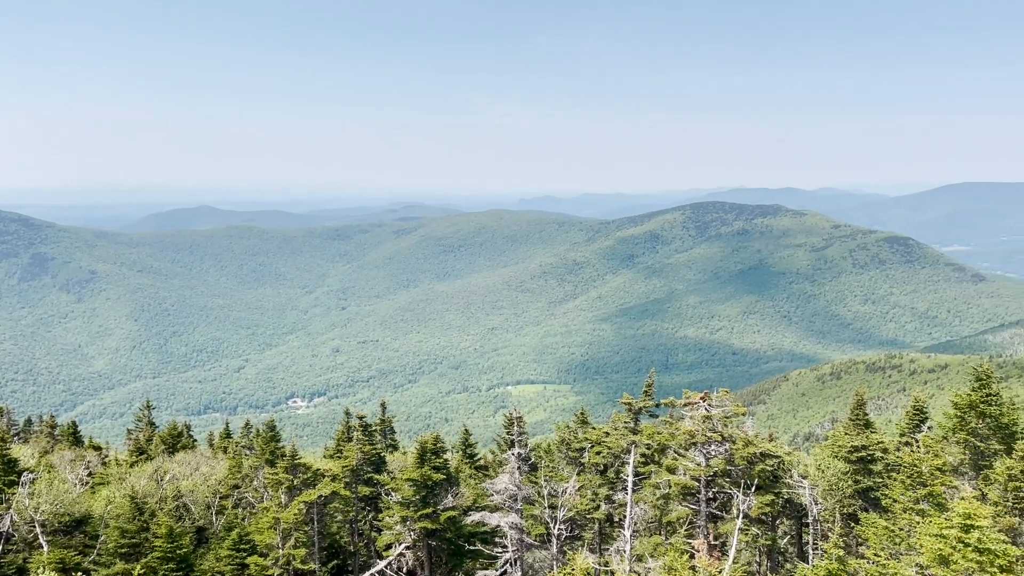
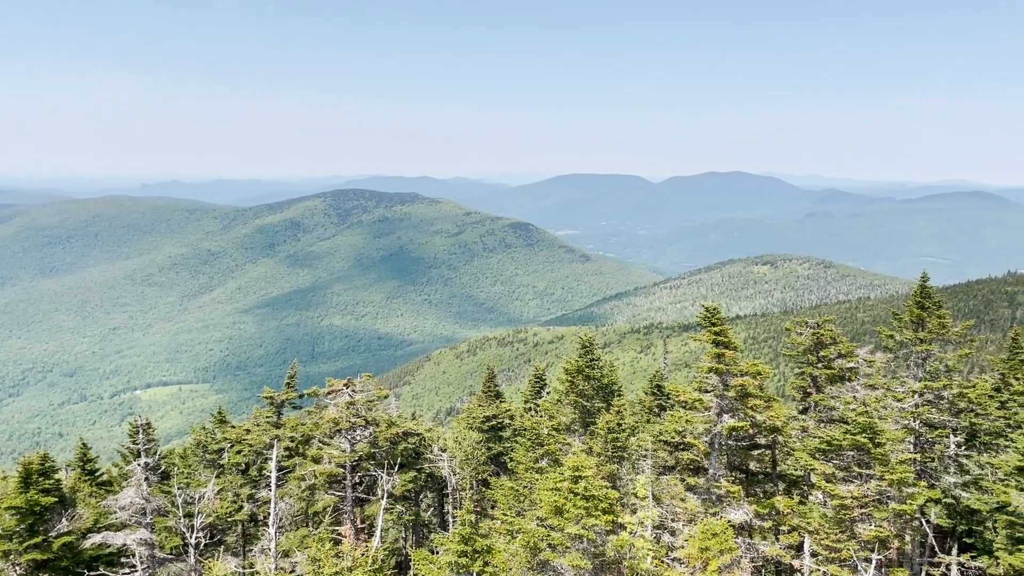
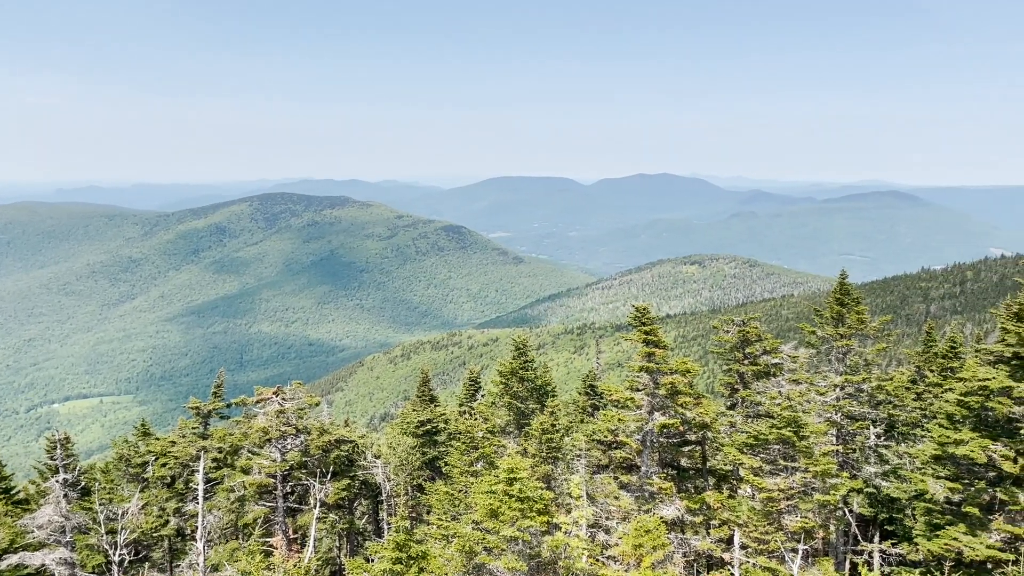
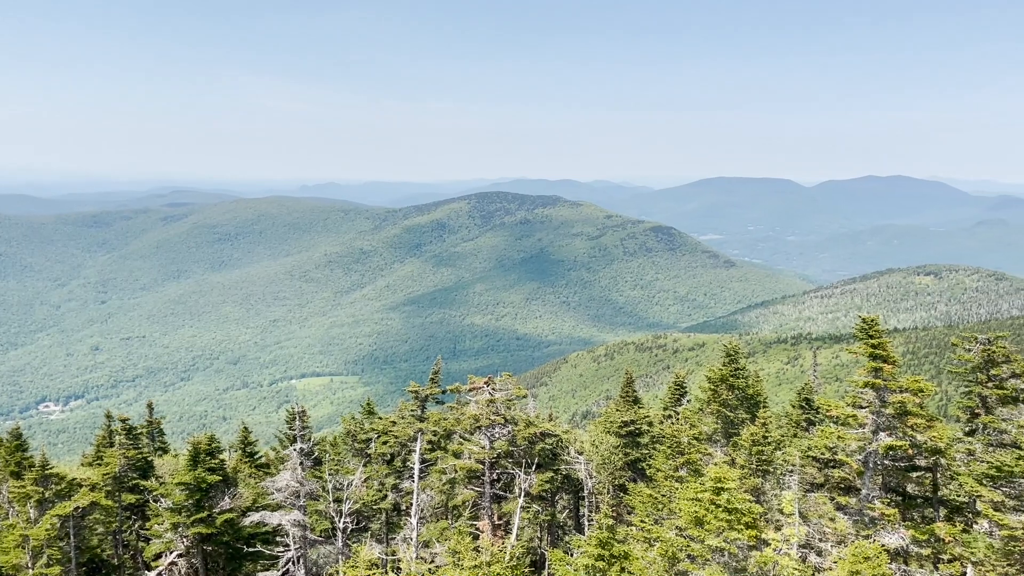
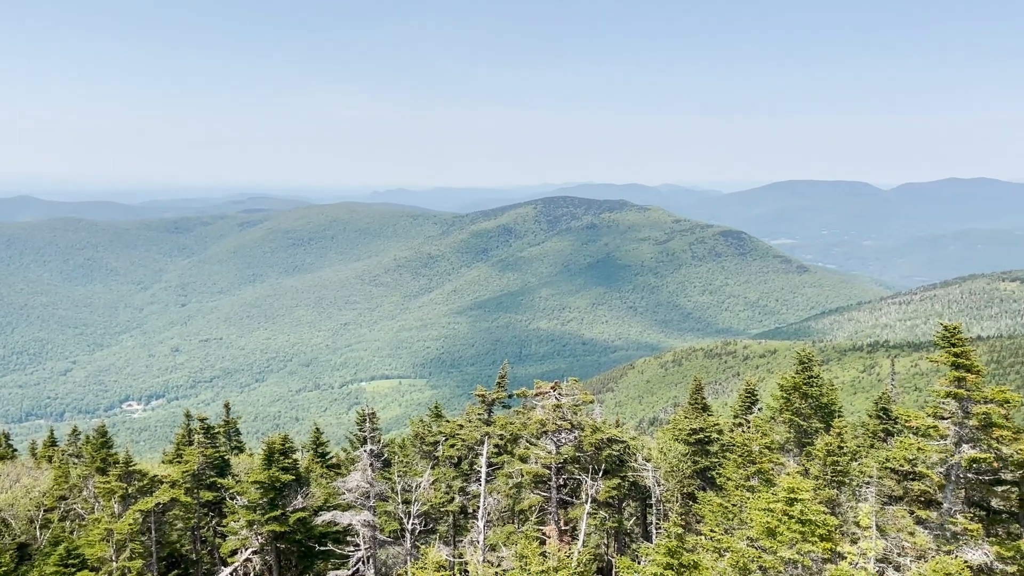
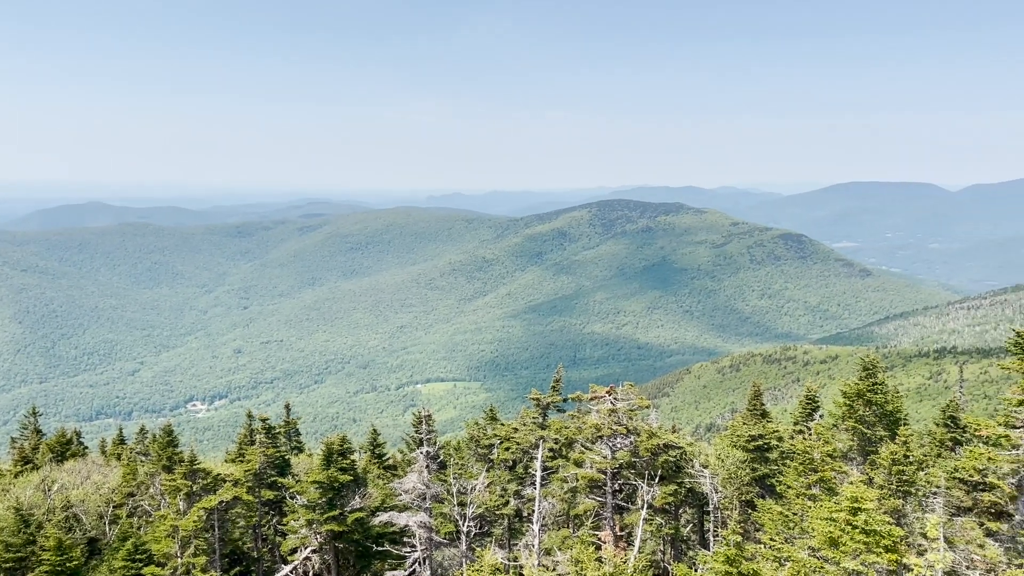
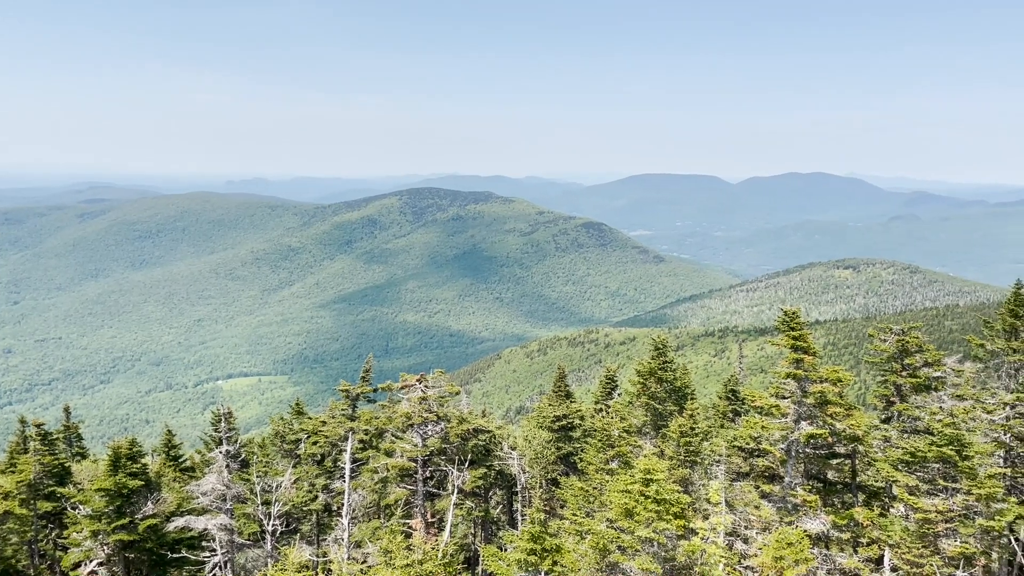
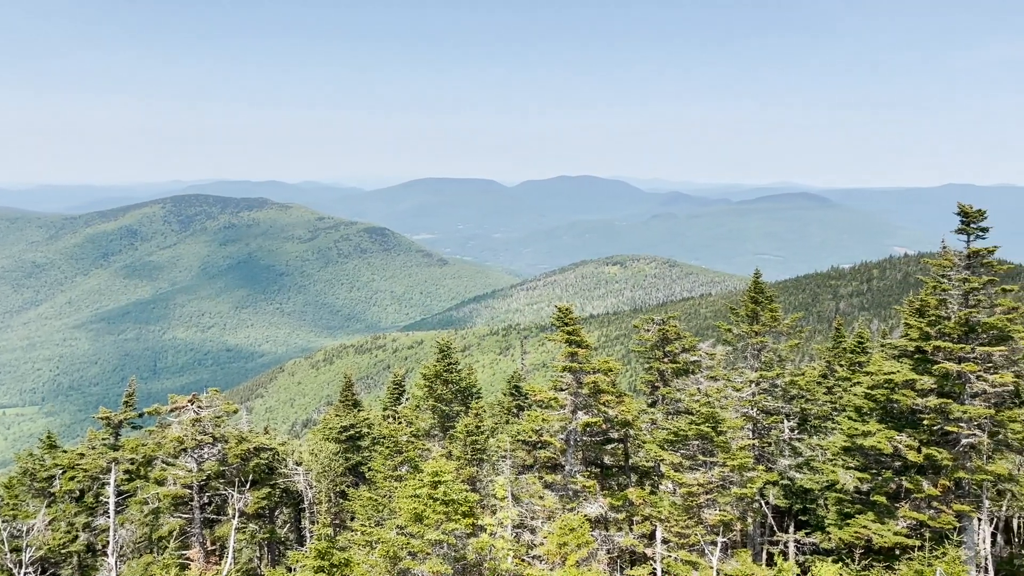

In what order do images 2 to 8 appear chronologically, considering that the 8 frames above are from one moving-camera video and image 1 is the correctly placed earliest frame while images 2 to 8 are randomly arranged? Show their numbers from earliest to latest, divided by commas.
6, 5, 4, 7, 2, 3, 8
